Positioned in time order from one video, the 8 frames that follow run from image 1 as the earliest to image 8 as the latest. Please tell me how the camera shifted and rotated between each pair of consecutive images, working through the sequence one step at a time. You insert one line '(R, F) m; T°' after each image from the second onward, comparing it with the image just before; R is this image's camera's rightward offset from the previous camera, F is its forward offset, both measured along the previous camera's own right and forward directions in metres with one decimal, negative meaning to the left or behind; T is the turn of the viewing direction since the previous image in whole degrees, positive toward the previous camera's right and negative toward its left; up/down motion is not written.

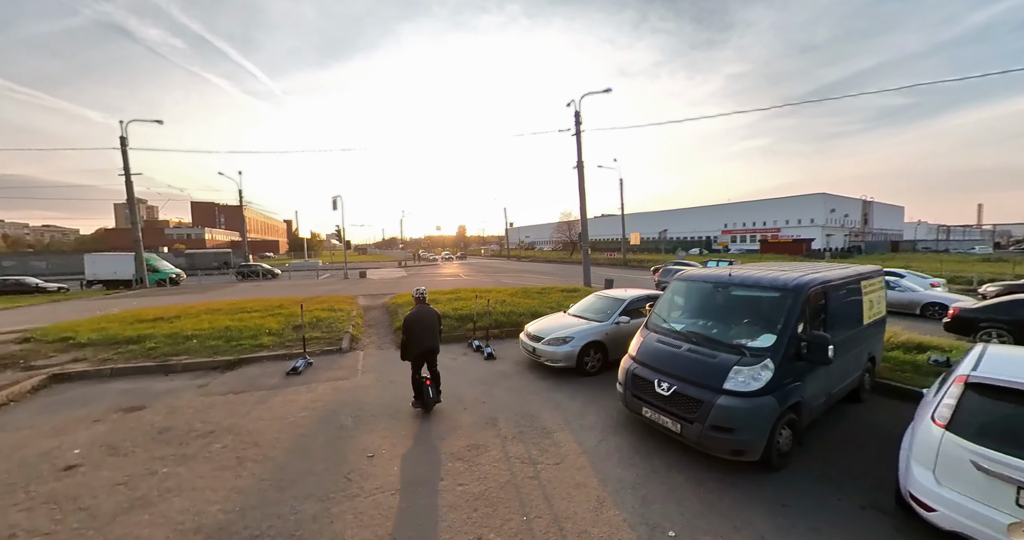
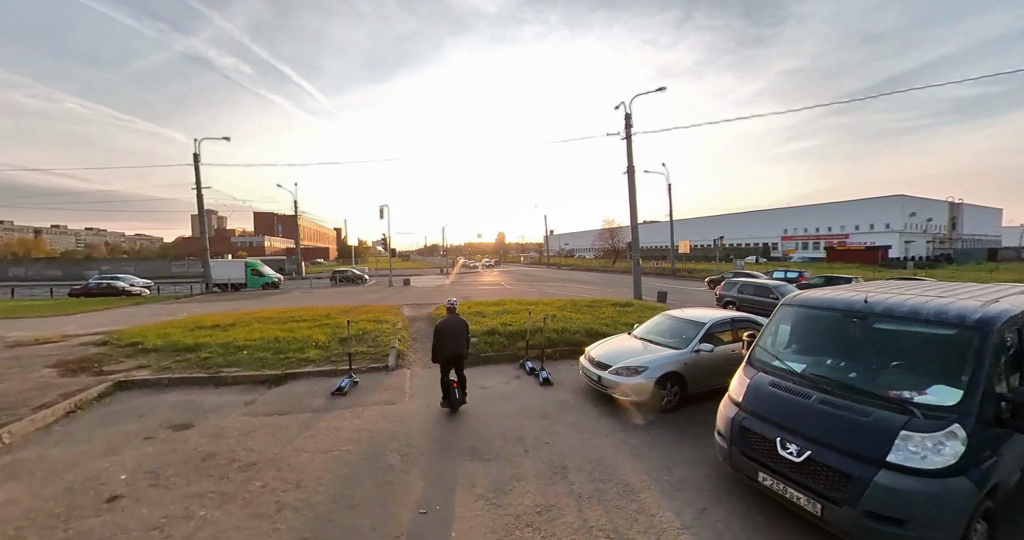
(-0.4, +0.7) m; -6°
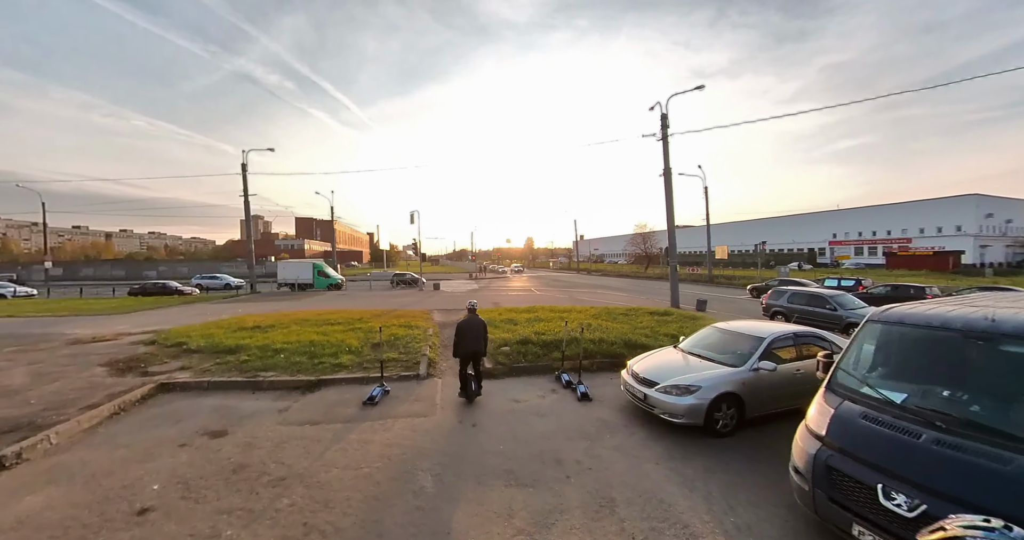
(-0.2, +0.3) m; -4°
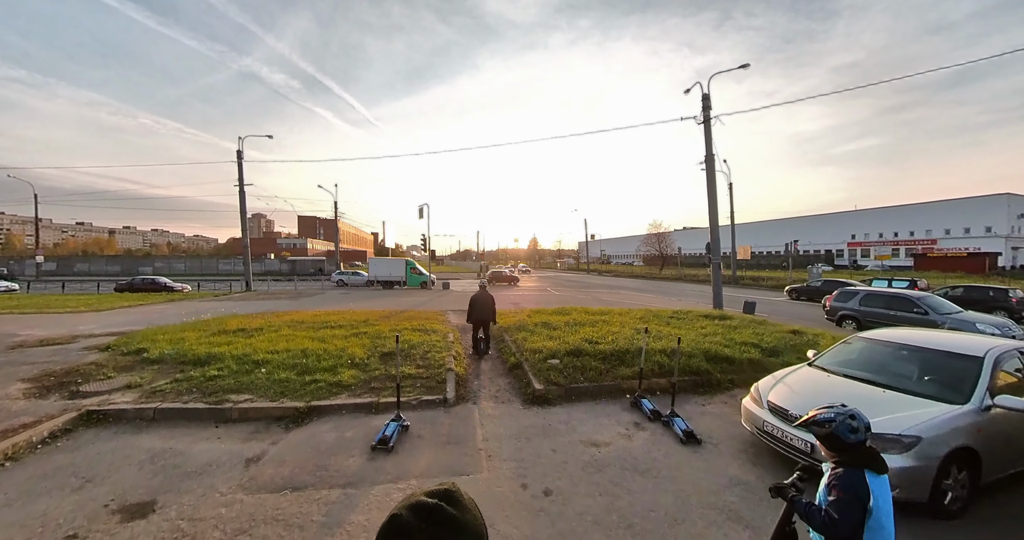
(-0.9, +2.0) m; 0°
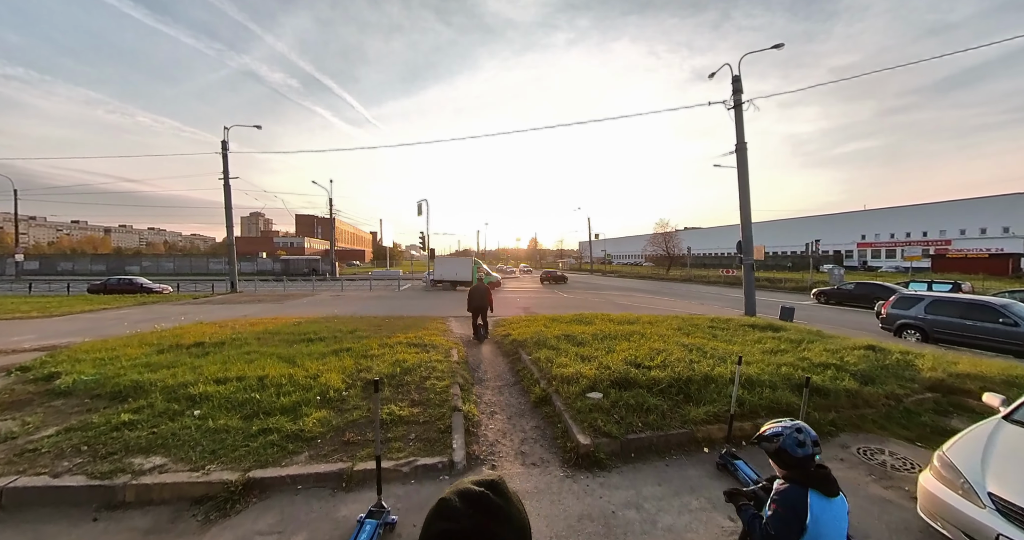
(-0.4, +1.8) m; 0°
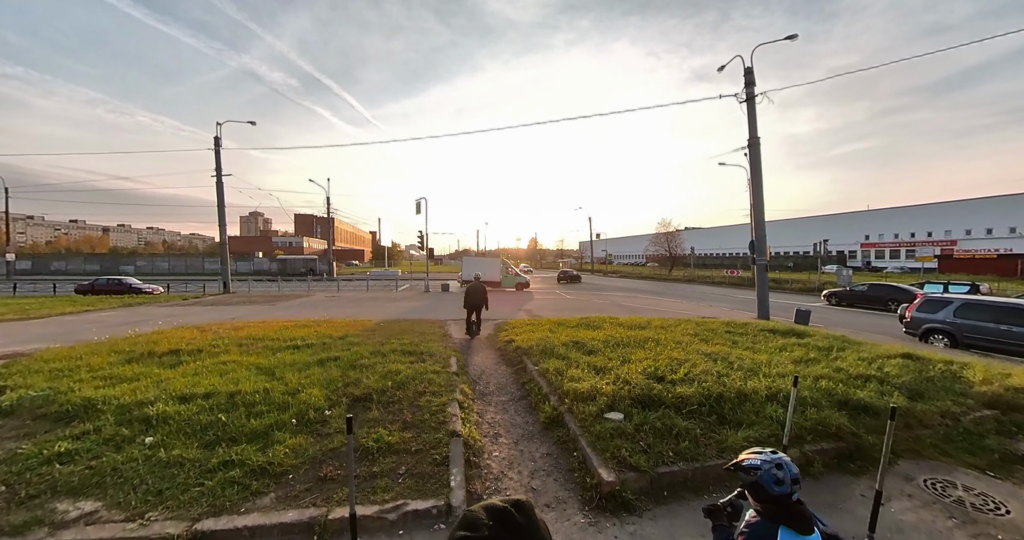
(-0.1, +0.7) m; 0°
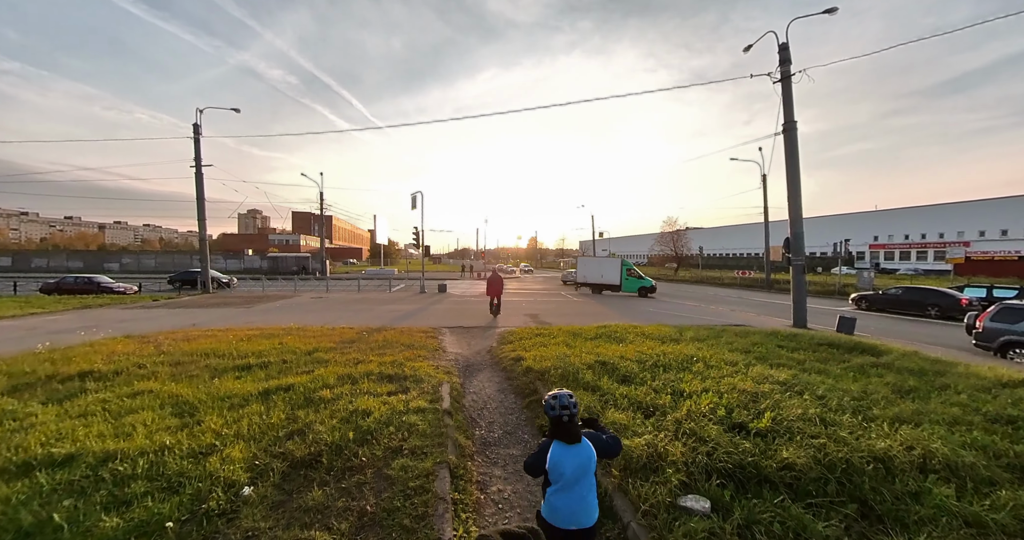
(-0.2, +1.7) m; 0°
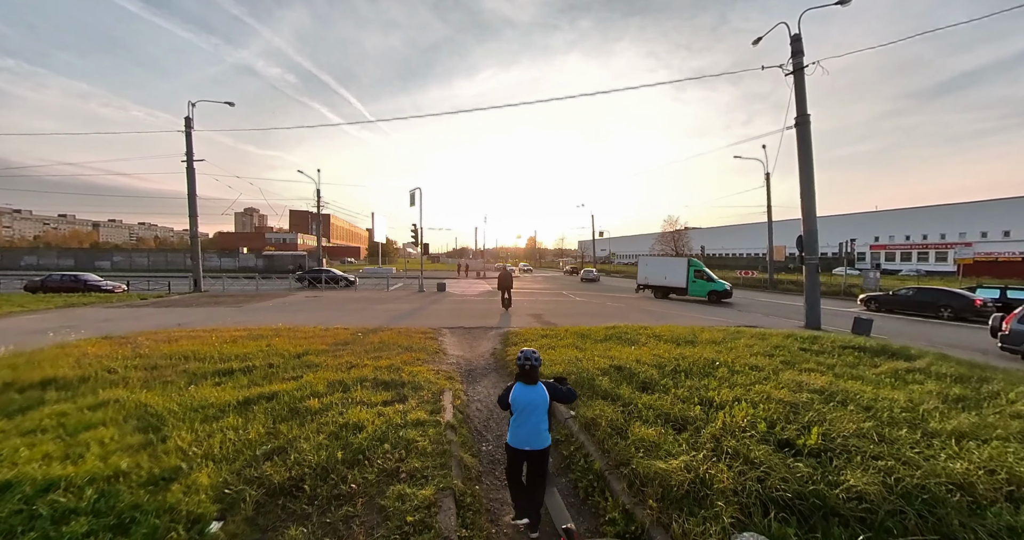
(-0.1, +0.5) m; 0°
